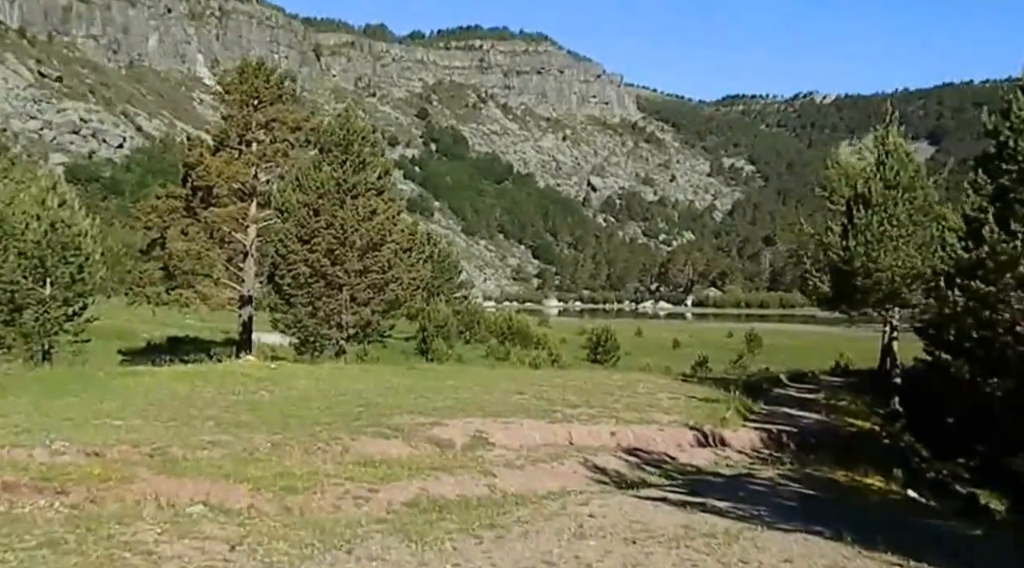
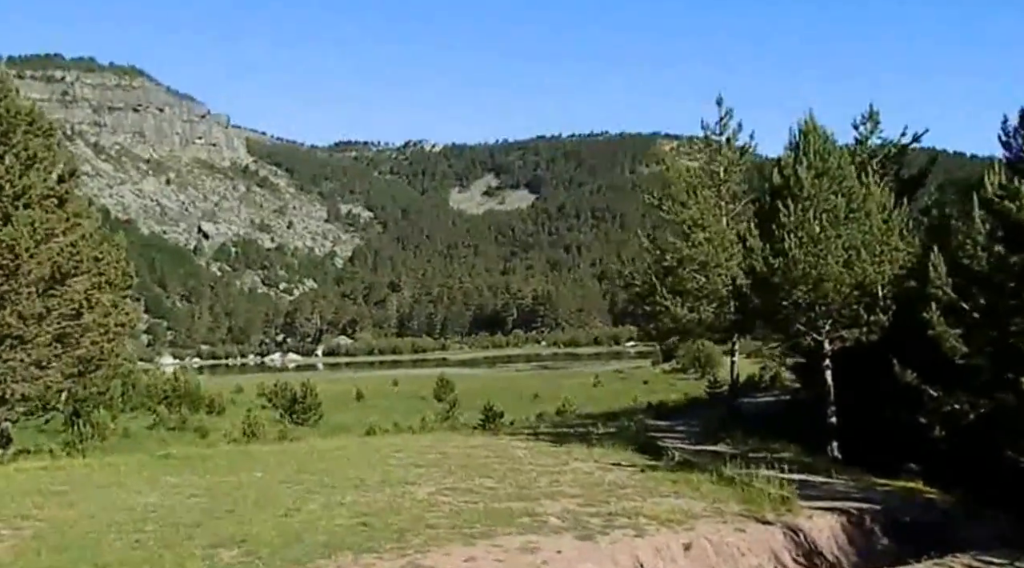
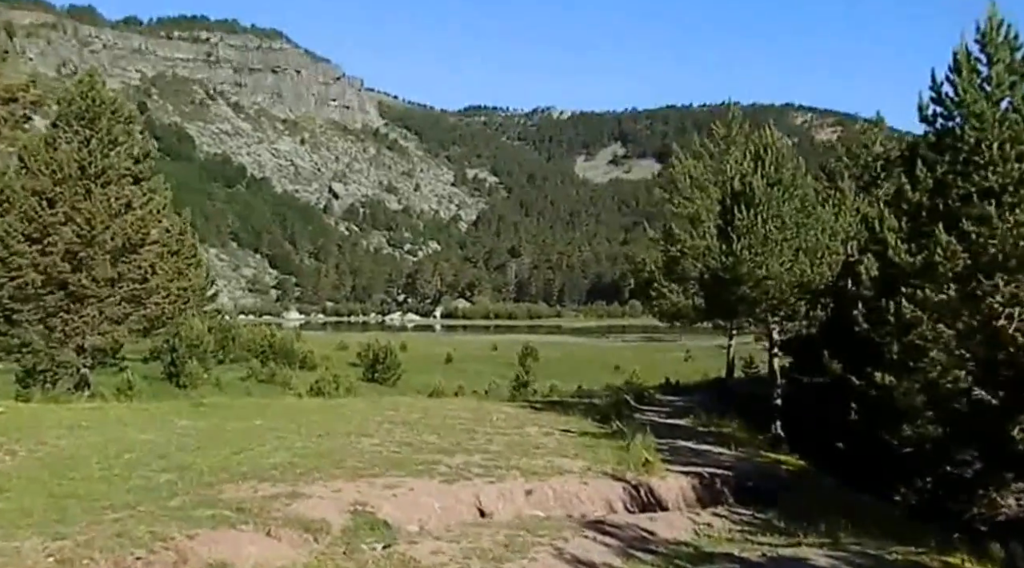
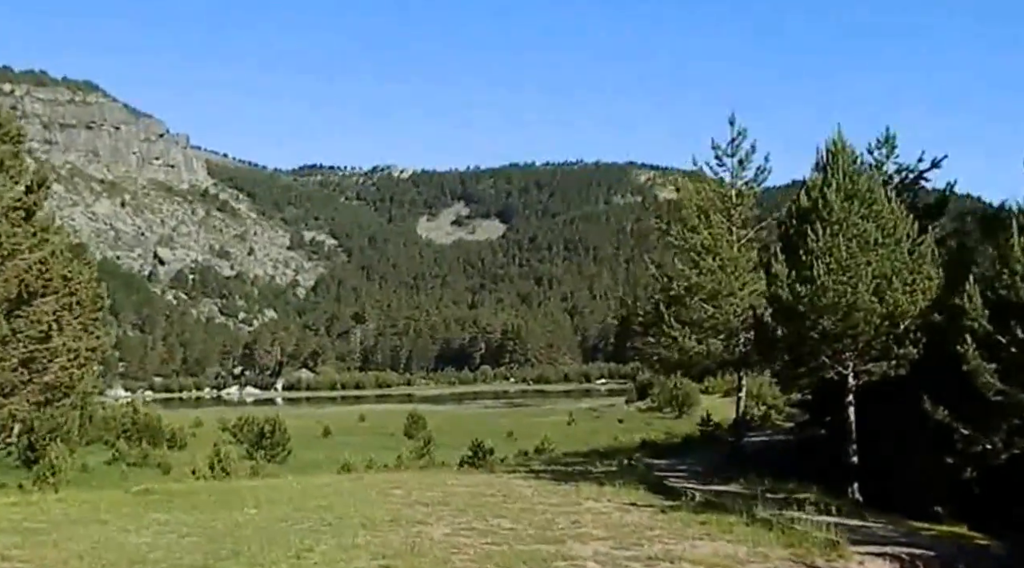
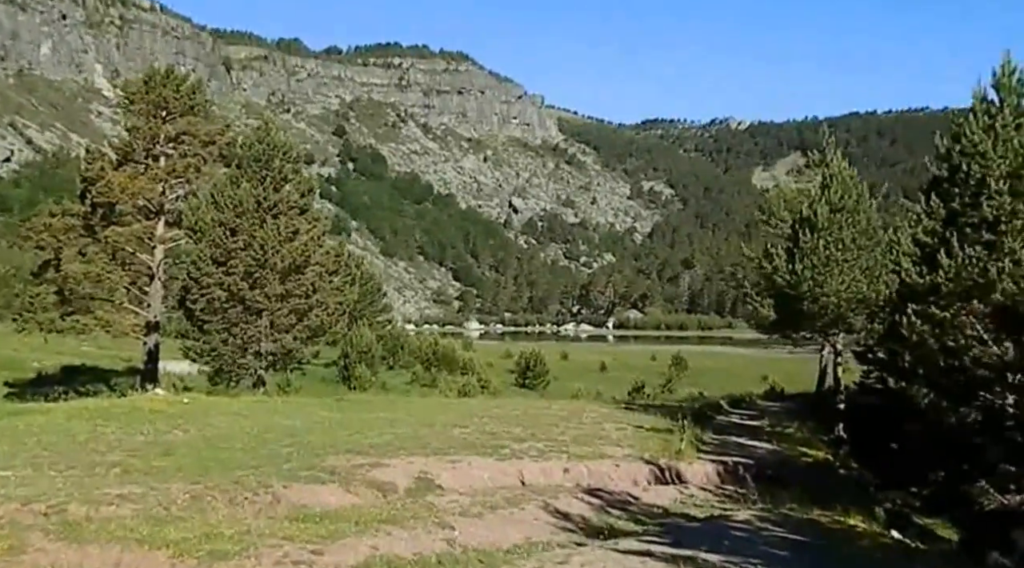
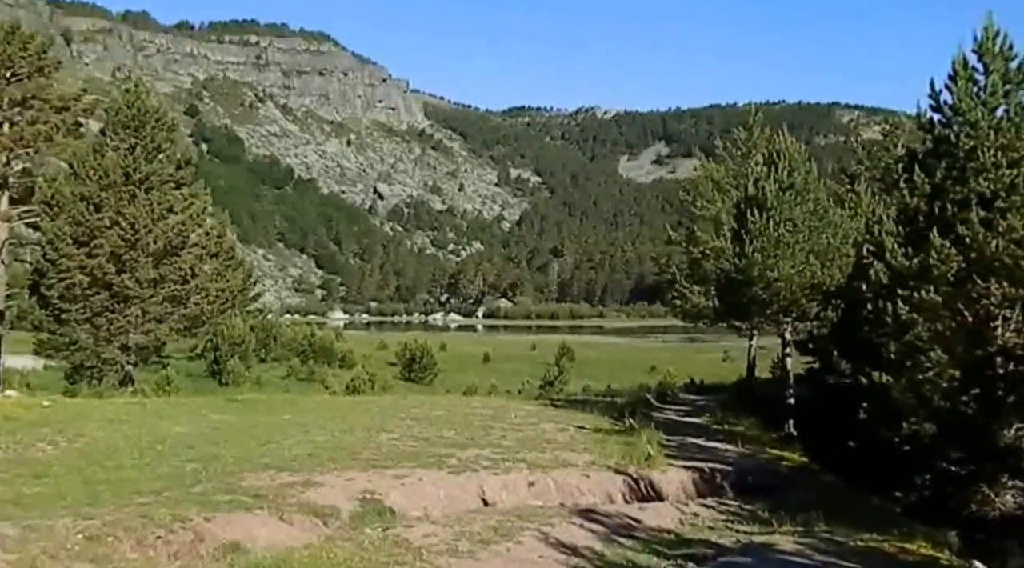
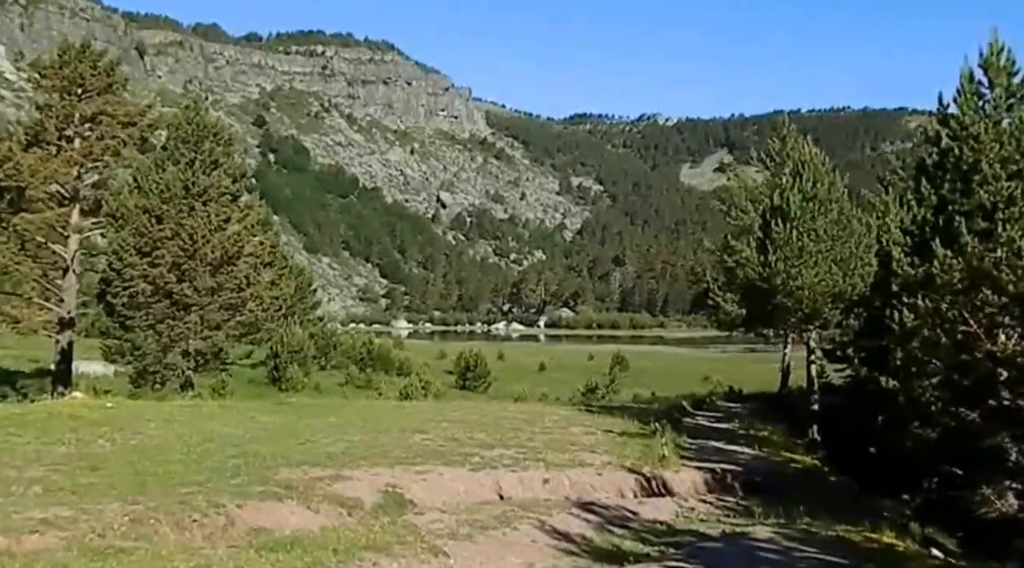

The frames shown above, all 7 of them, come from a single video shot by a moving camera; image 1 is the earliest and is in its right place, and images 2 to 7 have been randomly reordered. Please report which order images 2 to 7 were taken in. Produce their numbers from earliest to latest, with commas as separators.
5, 7, 6, 3, 2, 4
